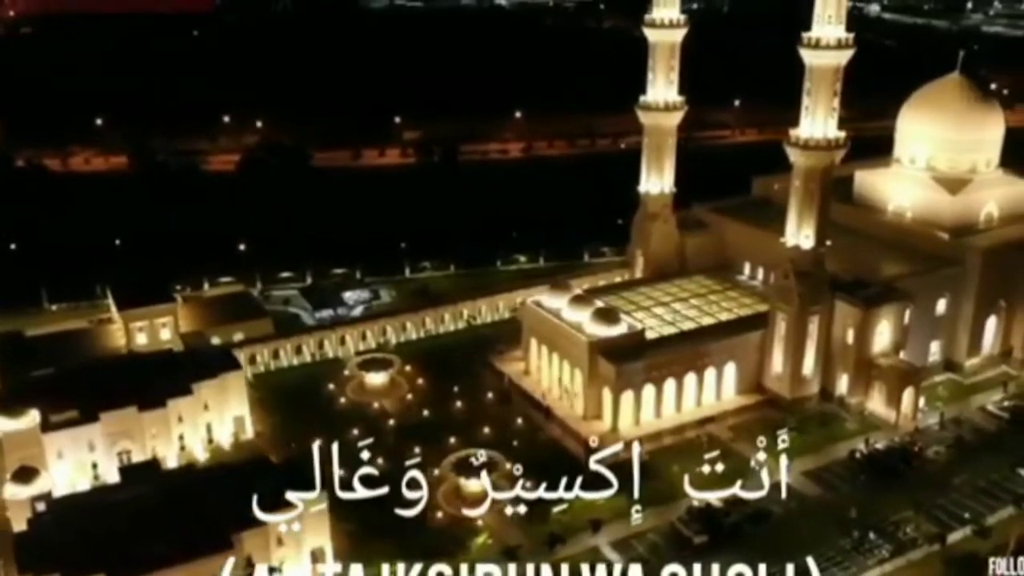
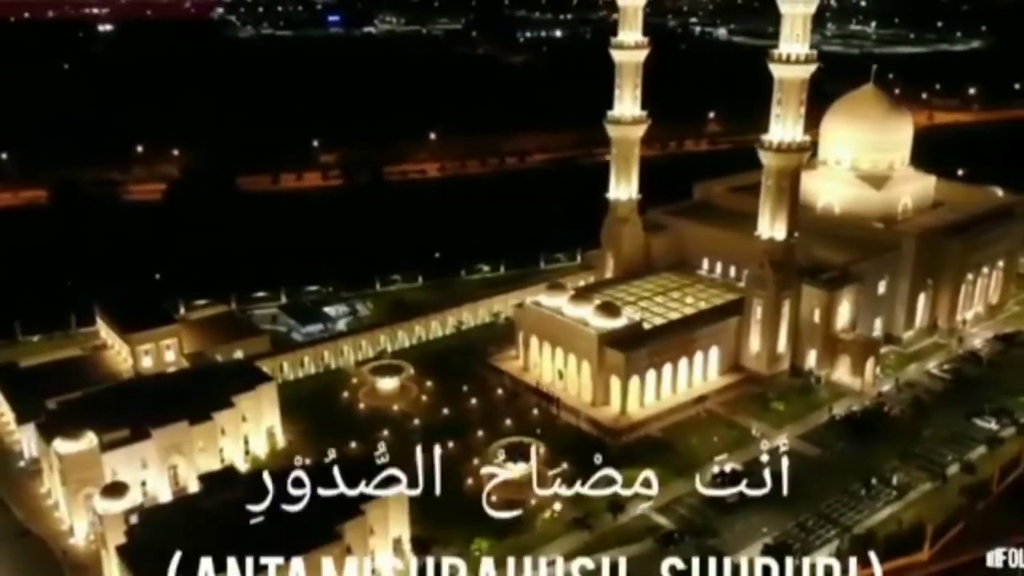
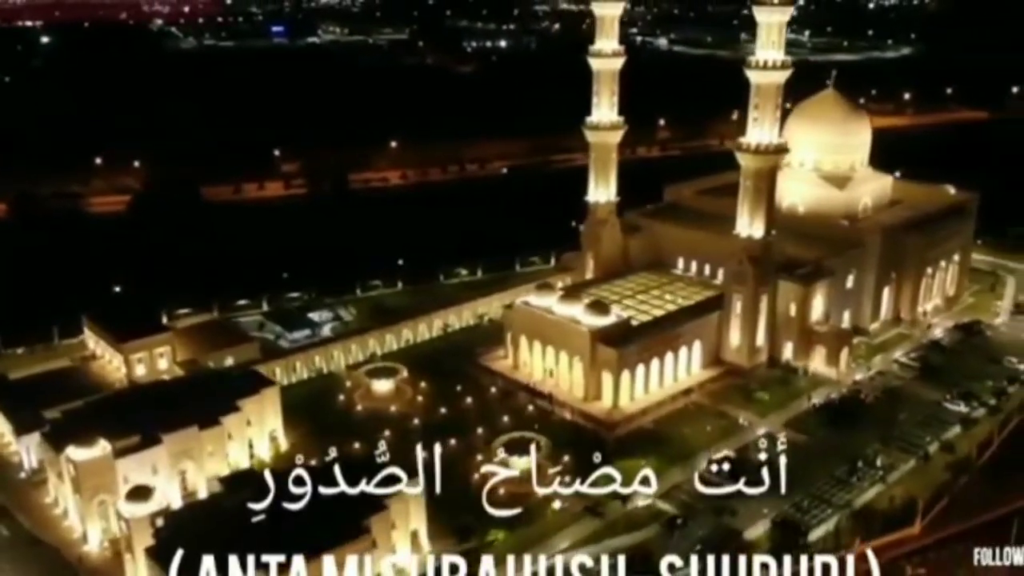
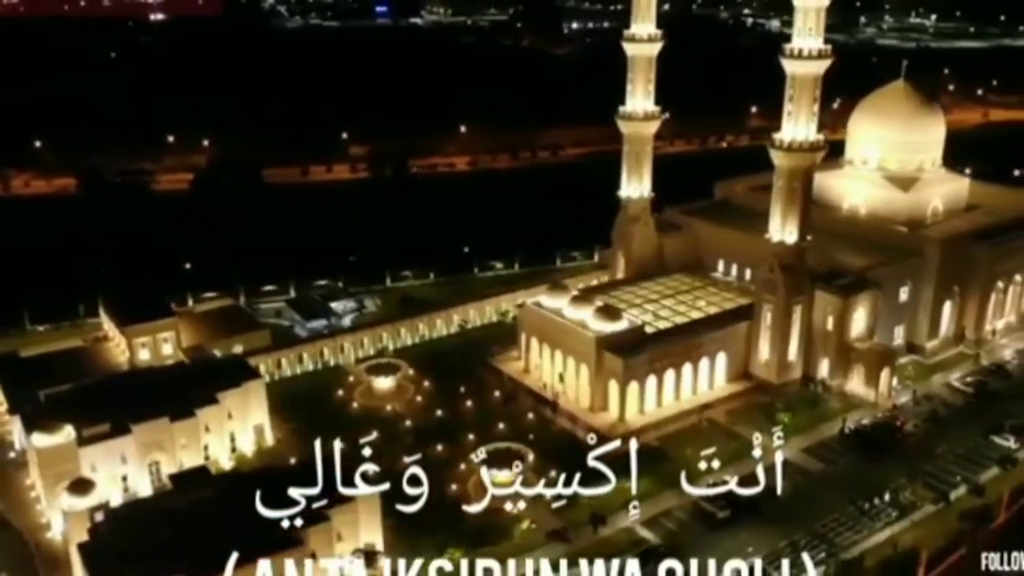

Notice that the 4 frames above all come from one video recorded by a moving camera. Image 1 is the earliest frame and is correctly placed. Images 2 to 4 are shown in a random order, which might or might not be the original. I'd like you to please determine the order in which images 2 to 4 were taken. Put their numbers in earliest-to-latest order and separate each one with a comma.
4, 2, 3
